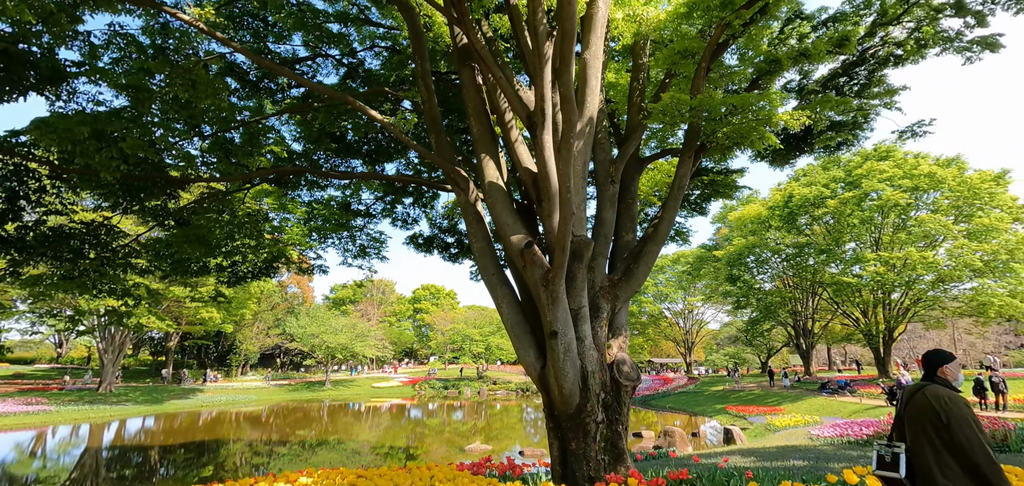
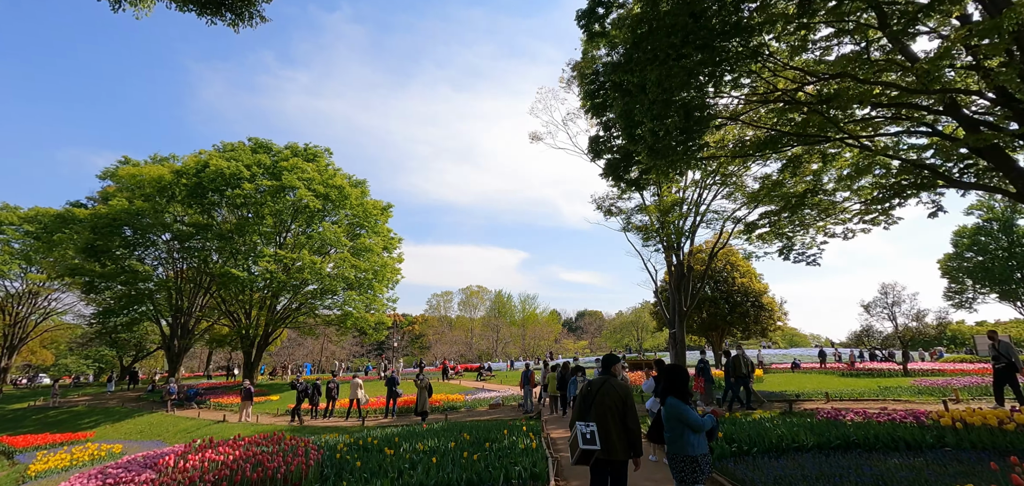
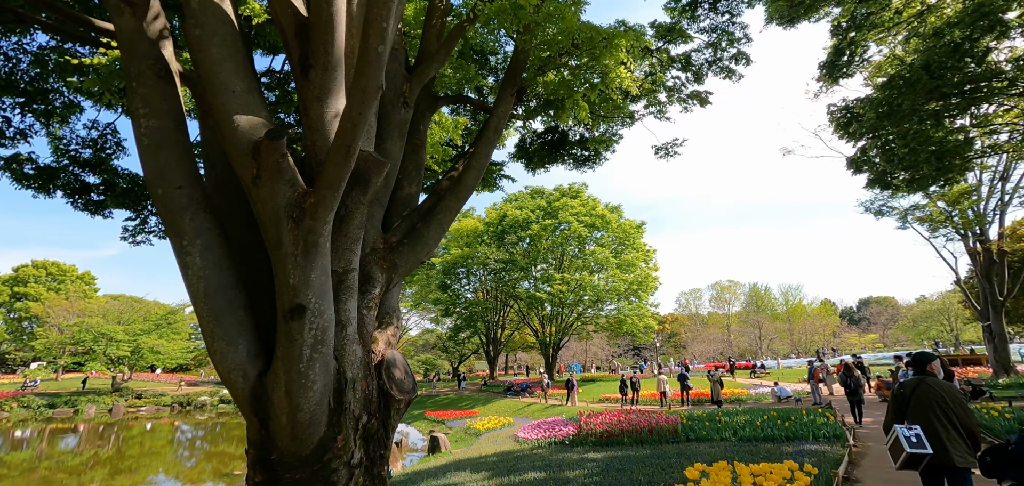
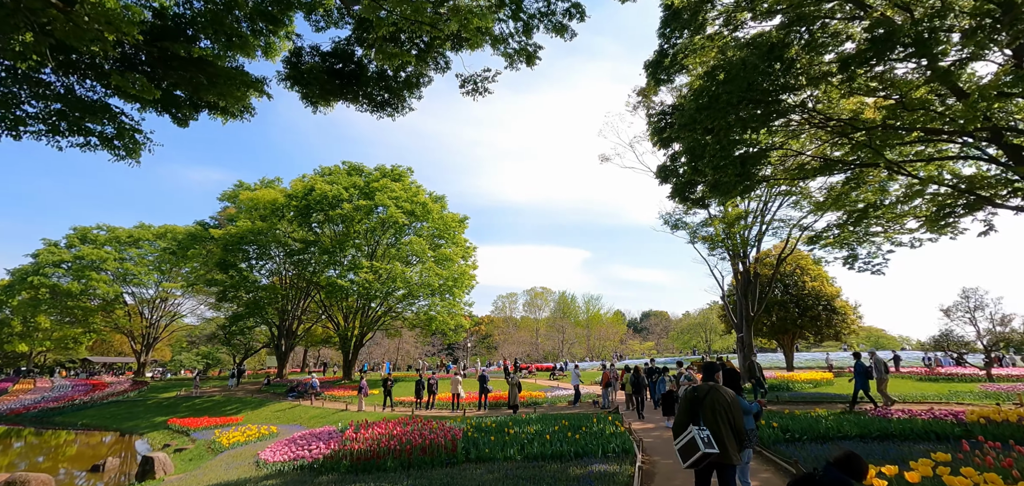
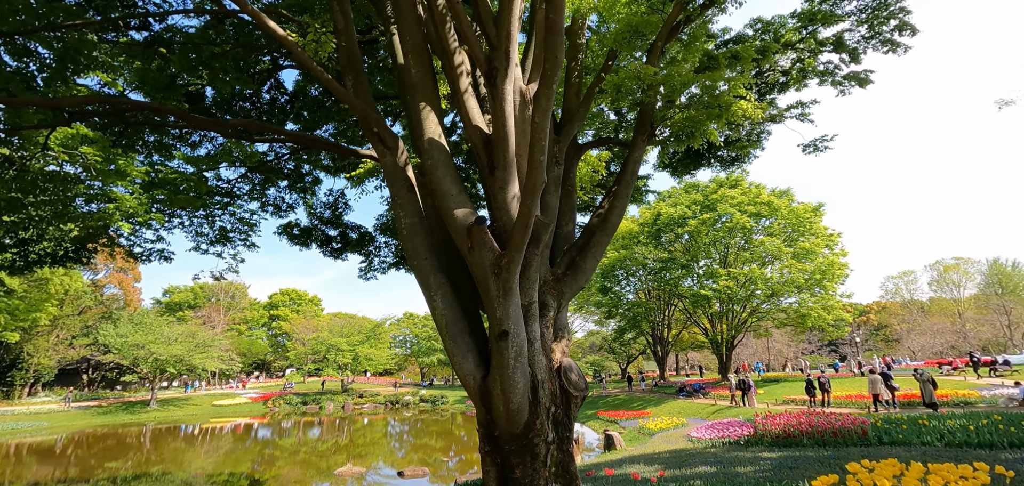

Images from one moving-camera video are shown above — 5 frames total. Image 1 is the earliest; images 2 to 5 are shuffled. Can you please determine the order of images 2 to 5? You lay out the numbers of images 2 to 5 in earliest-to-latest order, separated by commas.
5, 3, 4, 2
